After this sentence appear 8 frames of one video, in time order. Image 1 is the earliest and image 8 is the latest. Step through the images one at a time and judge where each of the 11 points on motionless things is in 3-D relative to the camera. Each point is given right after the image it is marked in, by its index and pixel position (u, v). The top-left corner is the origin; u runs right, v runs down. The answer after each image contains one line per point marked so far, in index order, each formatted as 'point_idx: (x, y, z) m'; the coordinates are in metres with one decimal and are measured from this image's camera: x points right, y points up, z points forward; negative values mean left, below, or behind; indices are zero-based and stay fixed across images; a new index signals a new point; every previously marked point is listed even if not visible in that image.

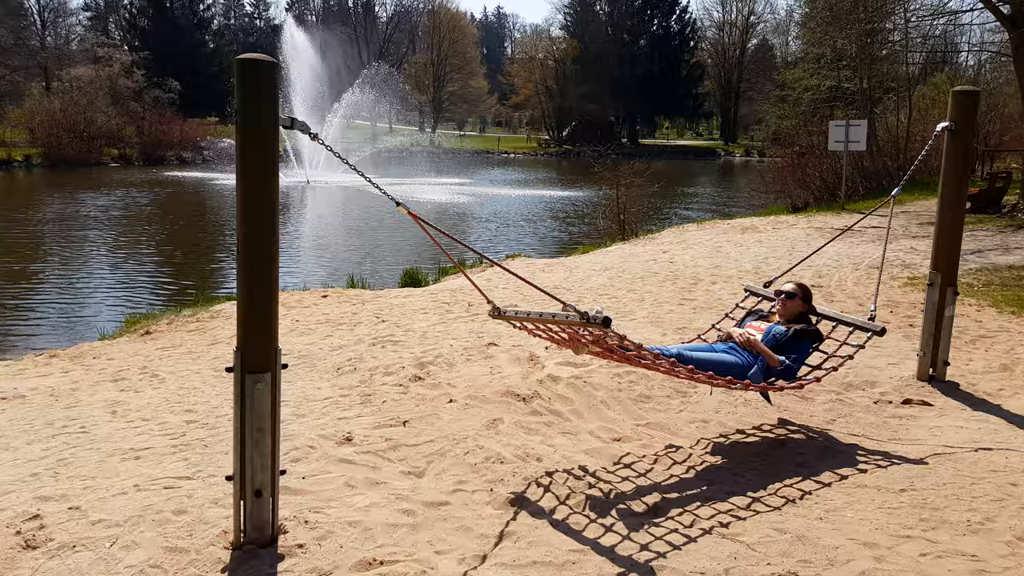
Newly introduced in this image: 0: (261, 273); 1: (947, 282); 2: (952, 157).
0: (-1.1, +0.1, +3.6) m
1: (+3.3, +0.1, +6.0) m
2: (+3.3, +1.0, +5.9) m
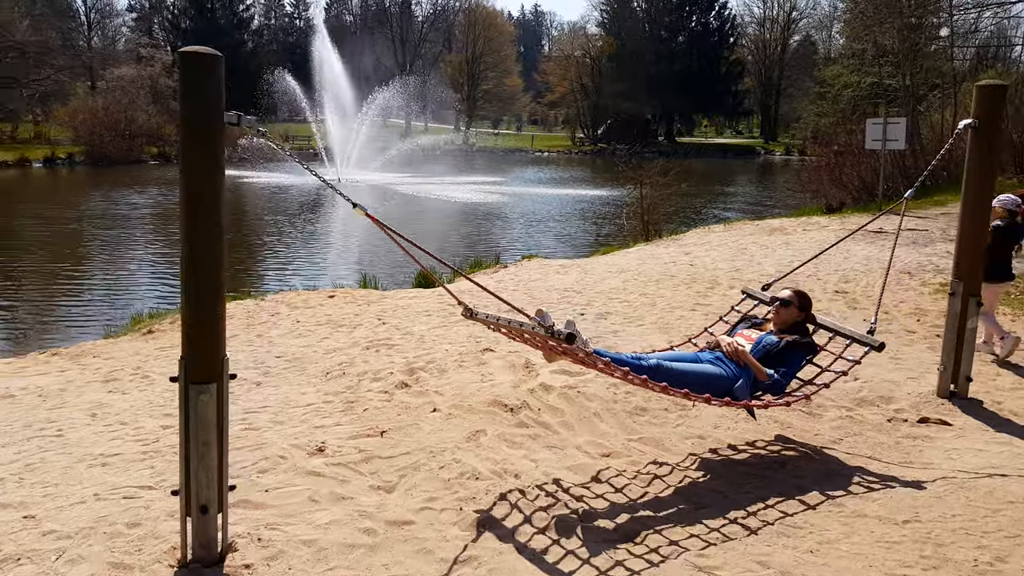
0: (-1.3, 0.0, +3.4) m
1: (+3.2, 0.0, +5.6) m
2: (+3.2, +0.9, +5.5) m
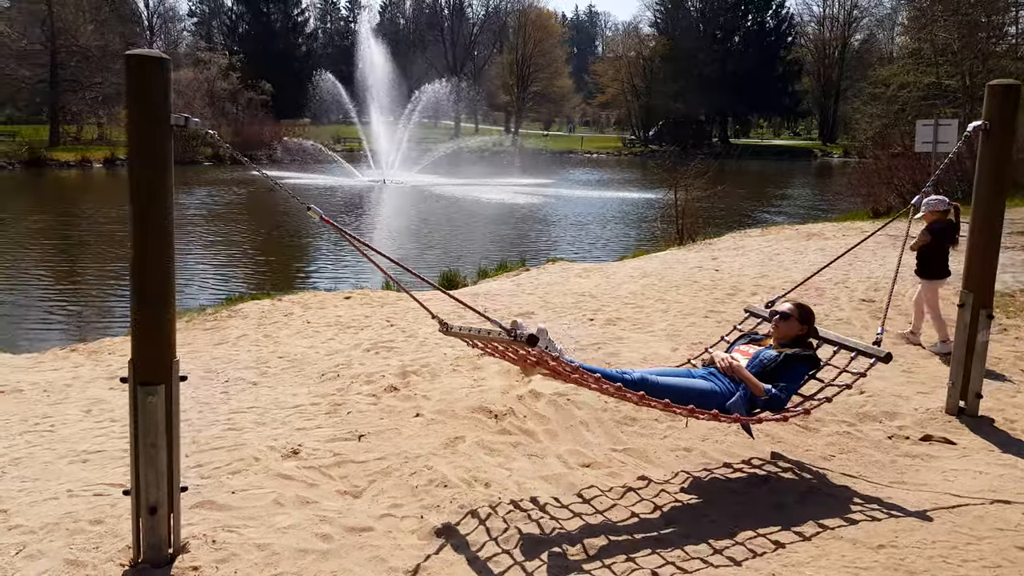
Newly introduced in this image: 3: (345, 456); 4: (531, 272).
0: (-1.6, 0.0, +3.4) m
1: (+3.1, -0.1, +5.3) m
2: (+3.1, +0.8, +5.2) m
3: (-1.0, -1.0, +4.8) m
4: (+0.3, +0.3, +12.4) m
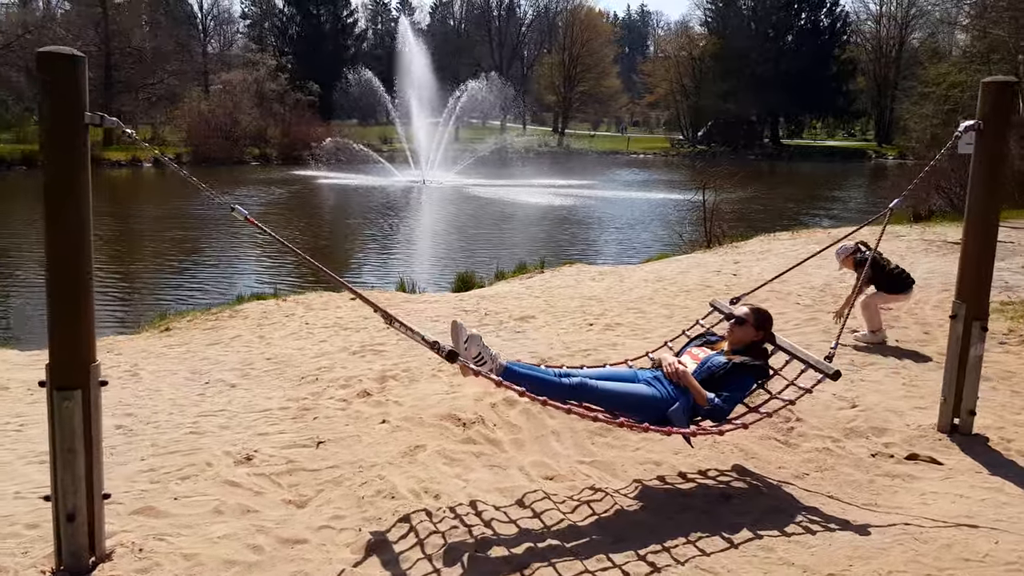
0: (-1.9, 0.0, +3.4) m
1: (+2.9, -0.2, +5.0) m
2: (+2.9, +0.8, +4.8) m
3: (-1.3, -1.0, +4.7) m
4: (+0.5, +0.2, +12.2) m
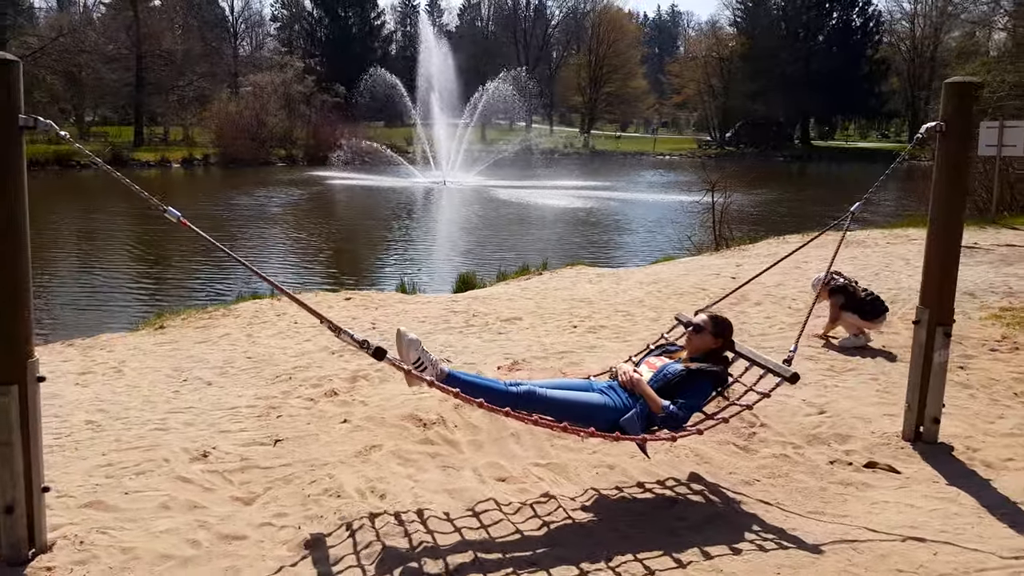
0: (-2.2, 0.0, +3.5) m
1: (+2.6, -0.2, +4.9) m
2: (+2.6, +0.7, +4.7) m
3: (-1.6, -1.0, +4.8) m
4: (+0.5, +0.2, +12.2) m
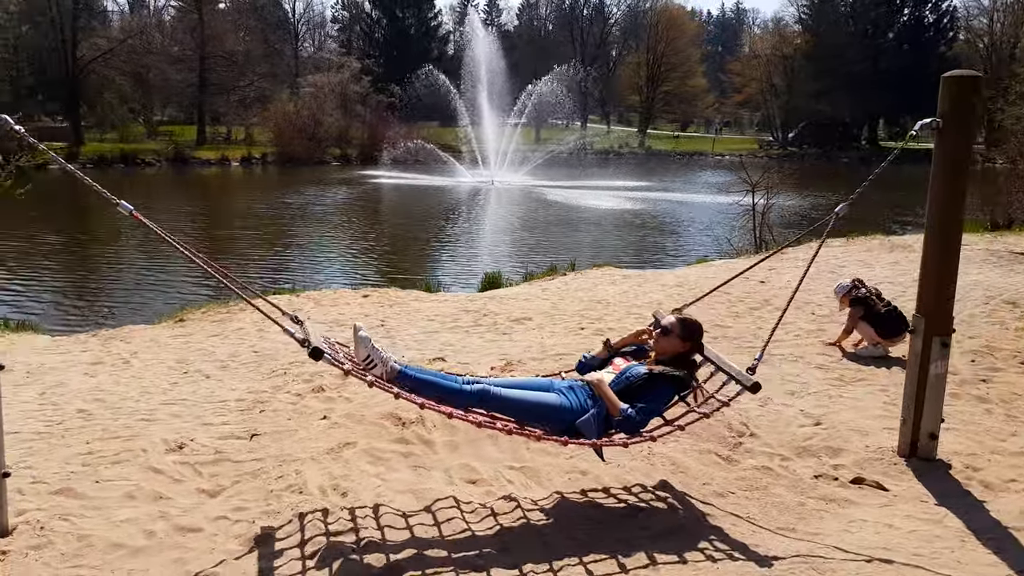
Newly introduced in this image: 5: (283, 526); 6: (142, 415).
0: (-2.5, +0.1, +3.6) m
1: (+2.5, -0.2, +4.6) m
2: (+2.4, +0.7, +4.5) m
3: (-1.7, -1.0, +4.8) m
4: (+0.9, +0.2, +12.1) m
5: (-1.2, -1.2, +4.0) m
6: (-2.6, -0.9, +5.5) m
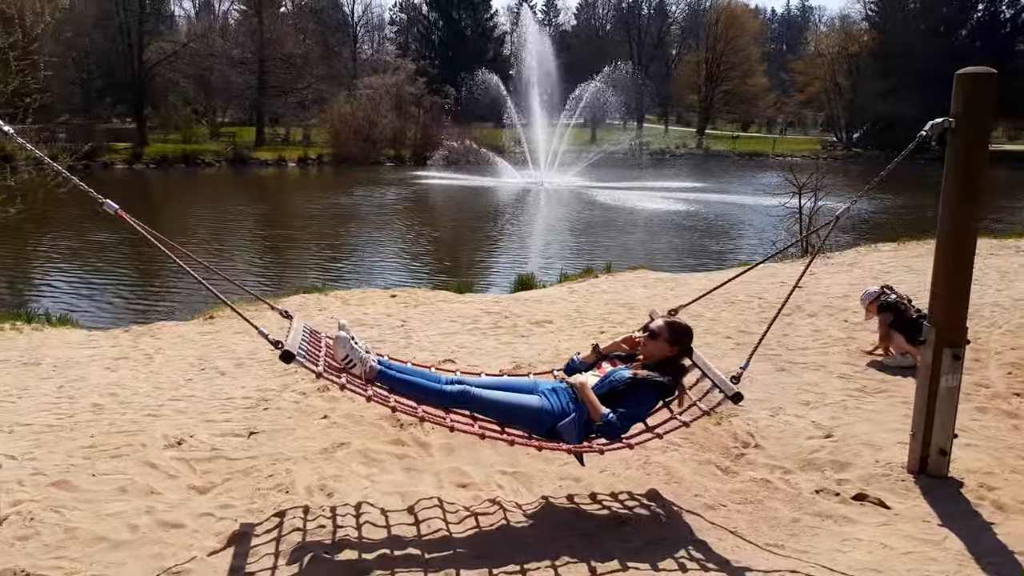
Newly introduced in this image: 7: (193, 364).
0: (-2.6, +0.1, +3.7) m
1: (+2.4, -0.3, +4.4) m
2: (+2.4, +0.6, +4.2) m
3: (-1.8, -1.0, +4.9) m
4: (+1.4, +0.1, +11.9) m
5: (-1.3, -1.2, +4.0) m
6: (-2.6, -0.9, +5.6) m
7: (-2.8, -0.7, +6.9) m
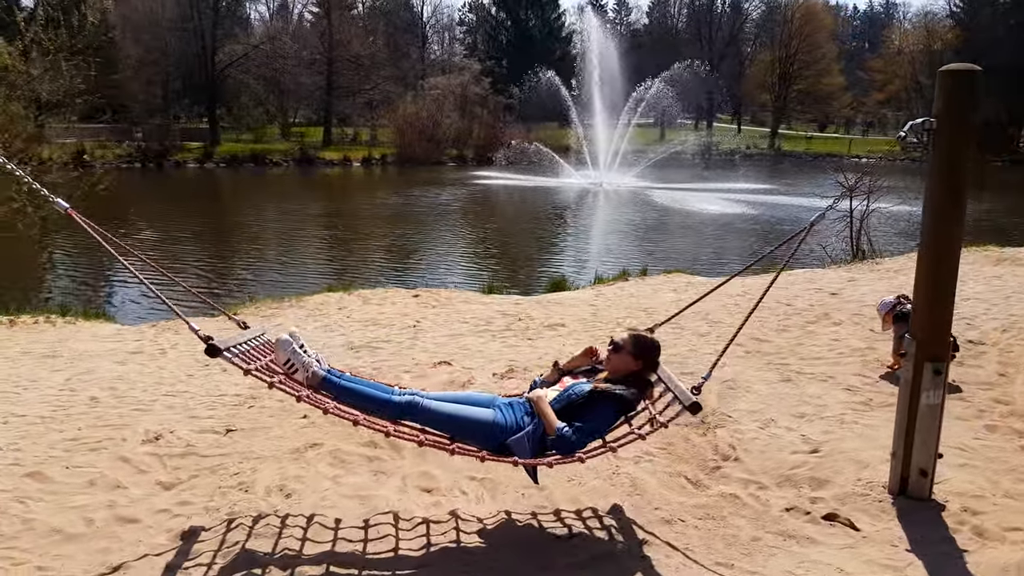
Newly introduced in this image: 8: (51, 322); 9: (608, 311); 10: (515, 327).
0: (-2.9, +0.1, +3.8) m
1: (+2.2, -0.3, +4.1) m
2: (+2.1, +0.6, +4.0) m
3: (-2.0, -1.0, +5.0) m
4: (+1.8, +0.1, +11.7) m
5: (-1.5, -1.2, +4.1) m
6: (-2.7, -0.8, +5.8) m
7: (-2.8, -0.6, +7.1) m
8: (-5.1, -0.4, +8.8) m
9: (+1.1, -0.3, +9.2) m
10: (0.0, -0.4, +8.3) m
